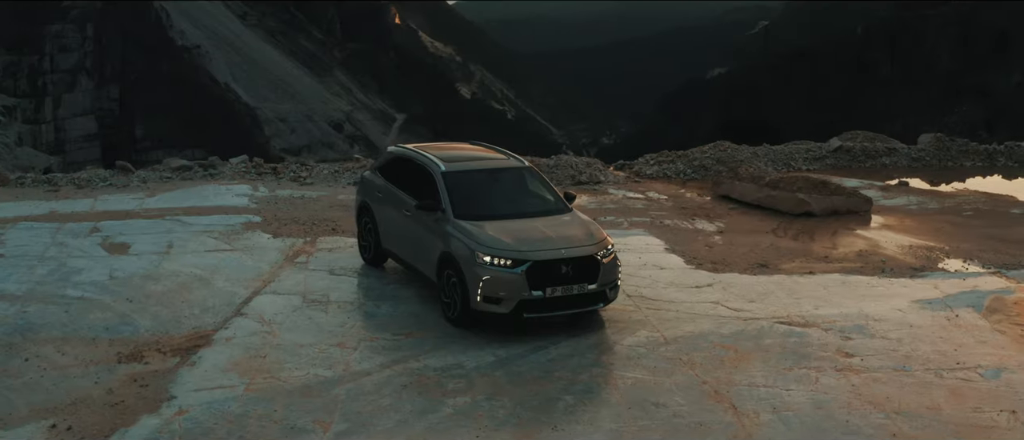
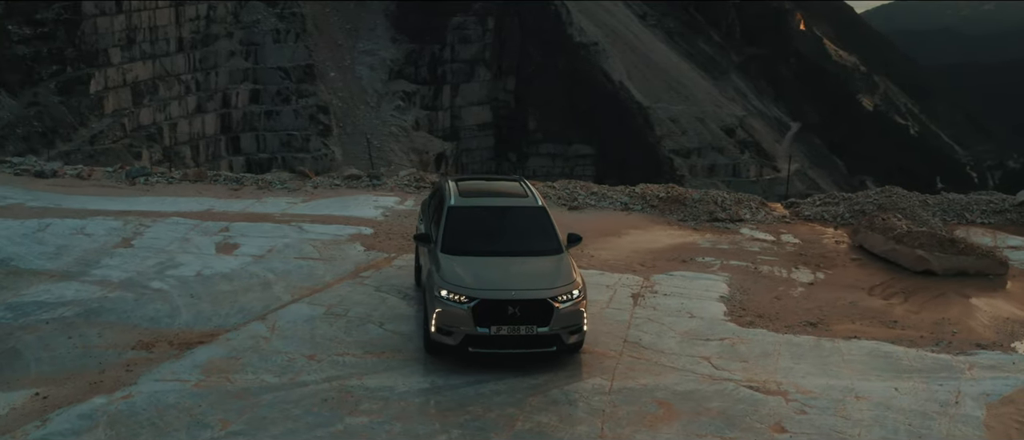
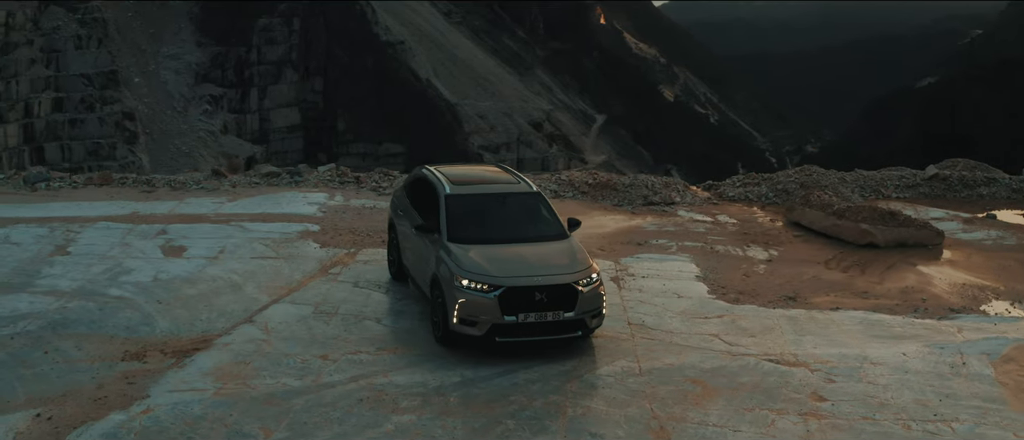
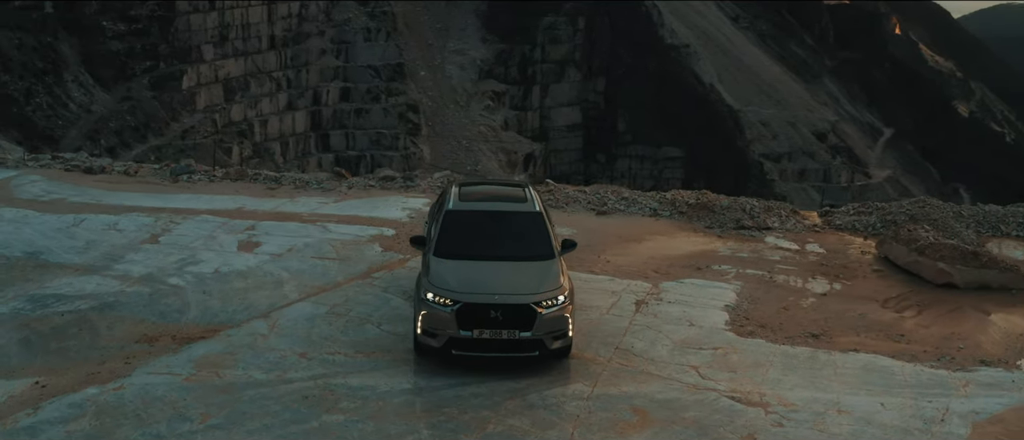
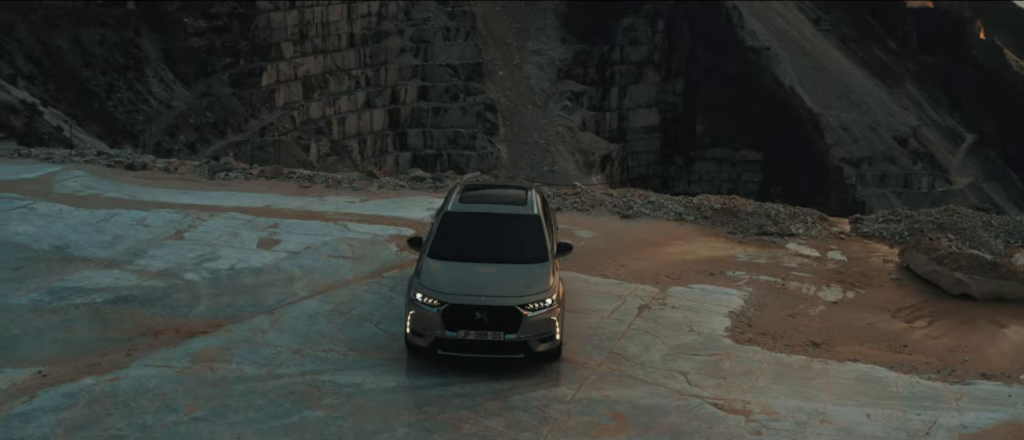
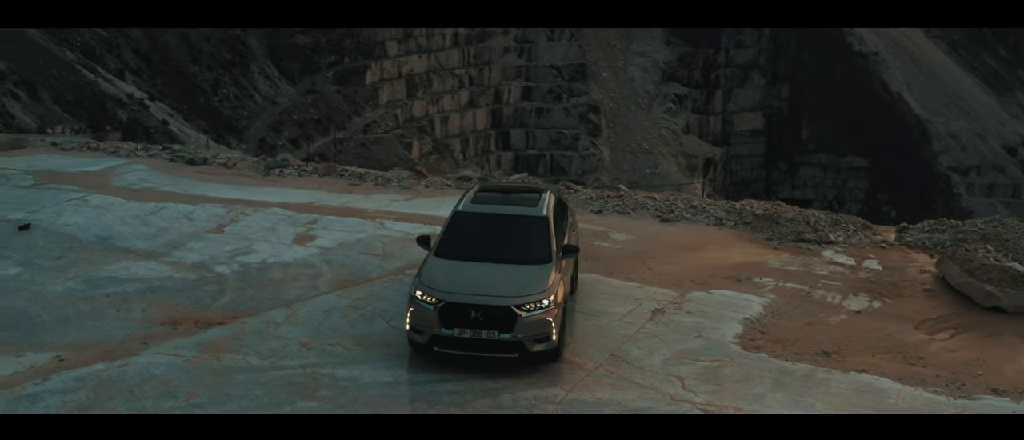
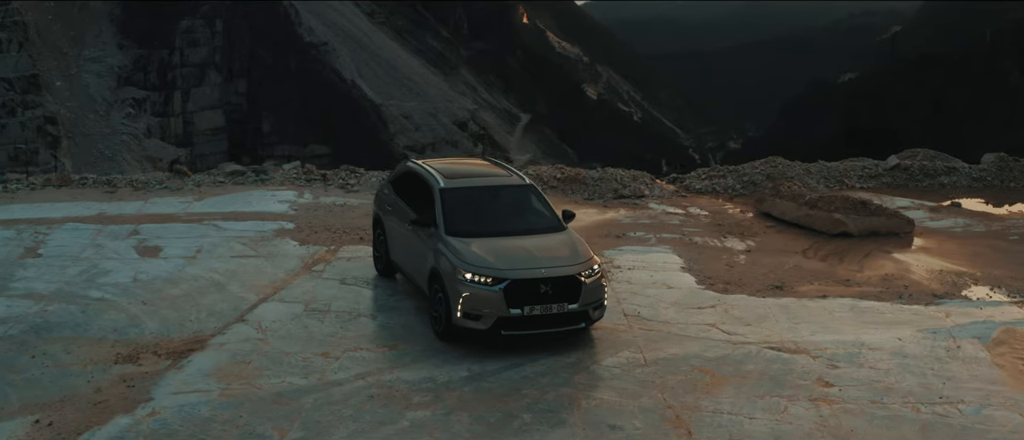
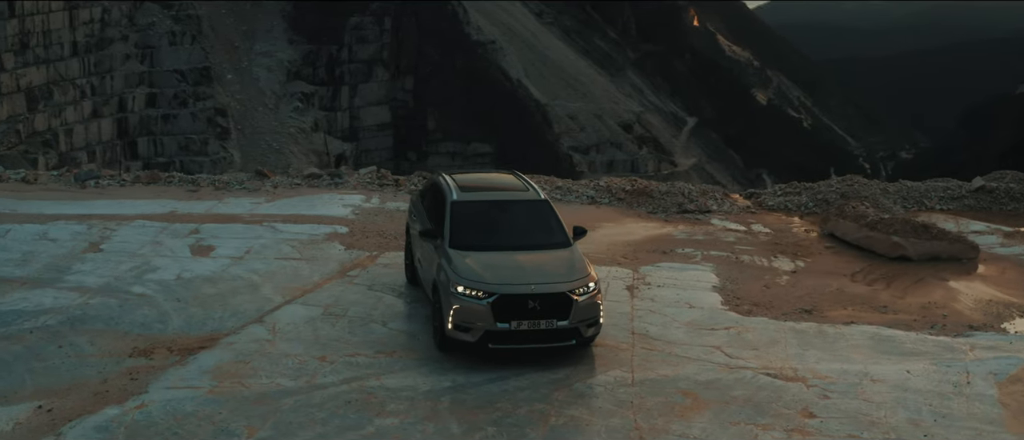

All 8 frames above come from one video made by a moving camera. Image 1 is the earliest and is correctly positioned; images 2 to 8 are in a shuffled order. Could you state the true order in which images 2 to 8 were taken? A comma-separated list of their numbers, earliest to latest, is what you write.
7, 3, 8, 2, 4, 5, 6
